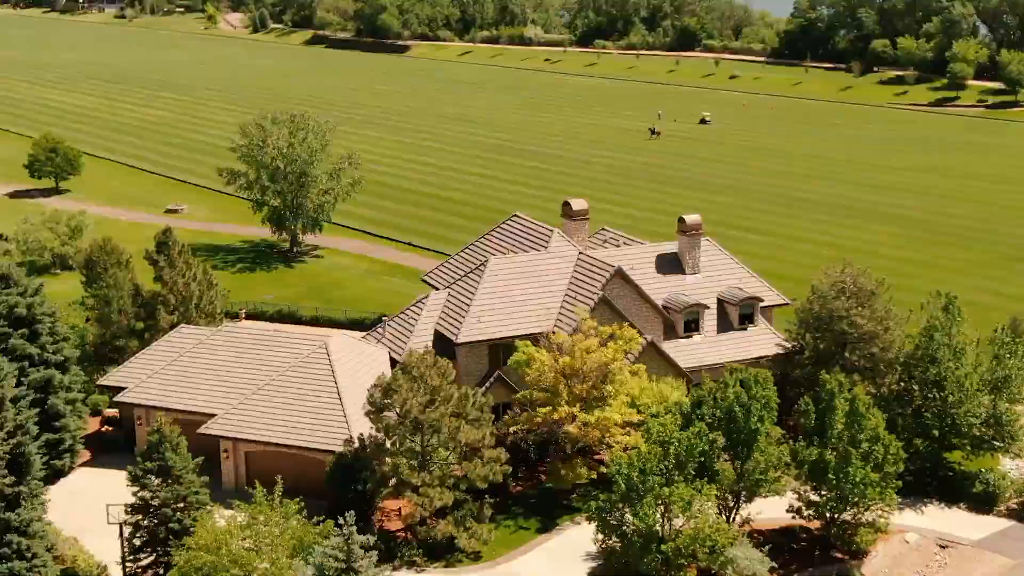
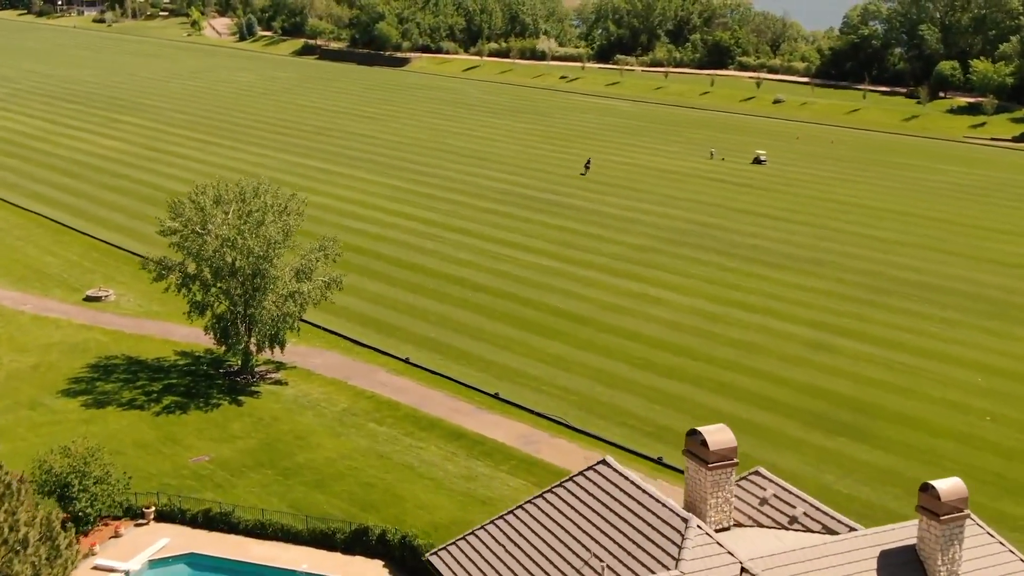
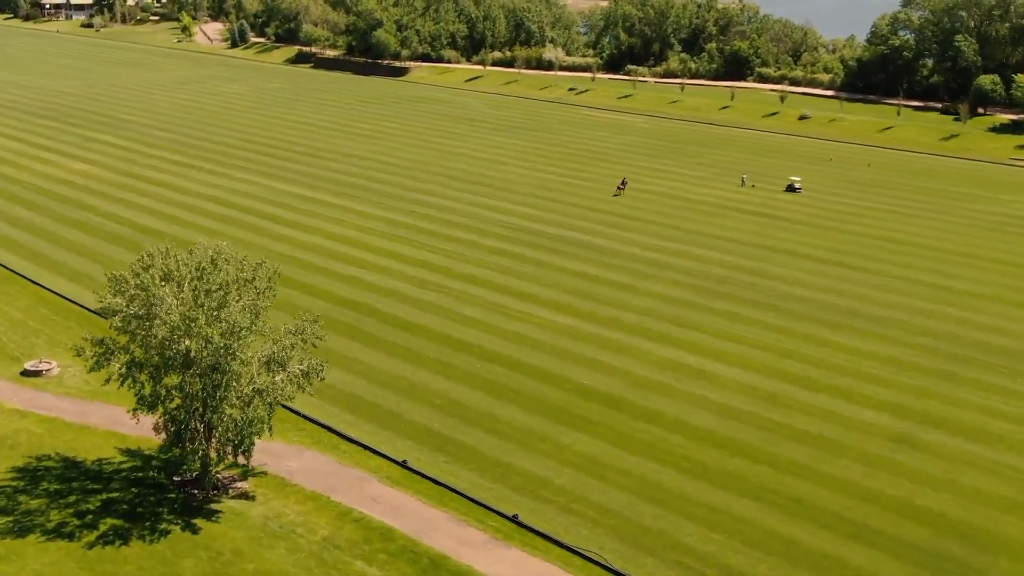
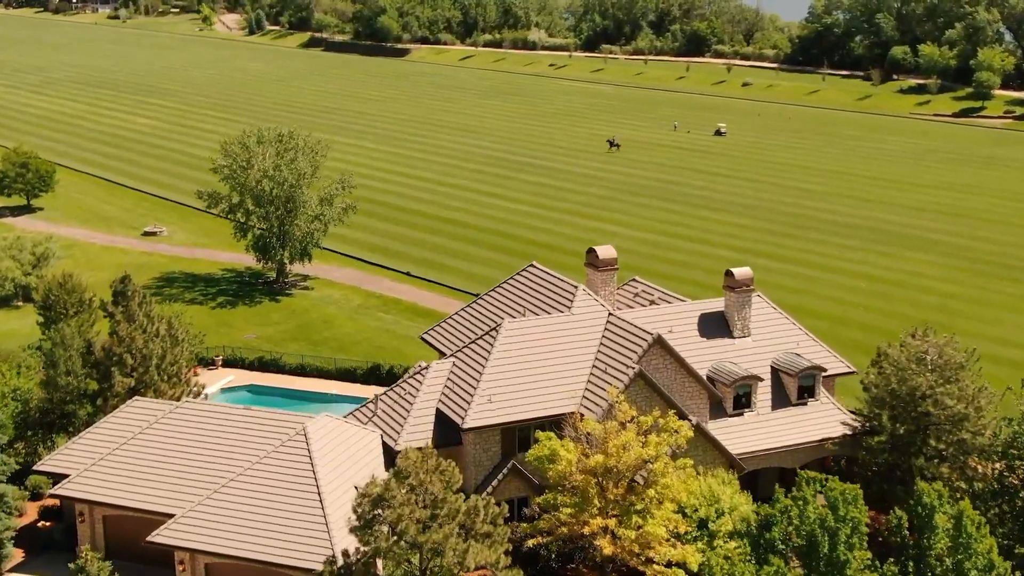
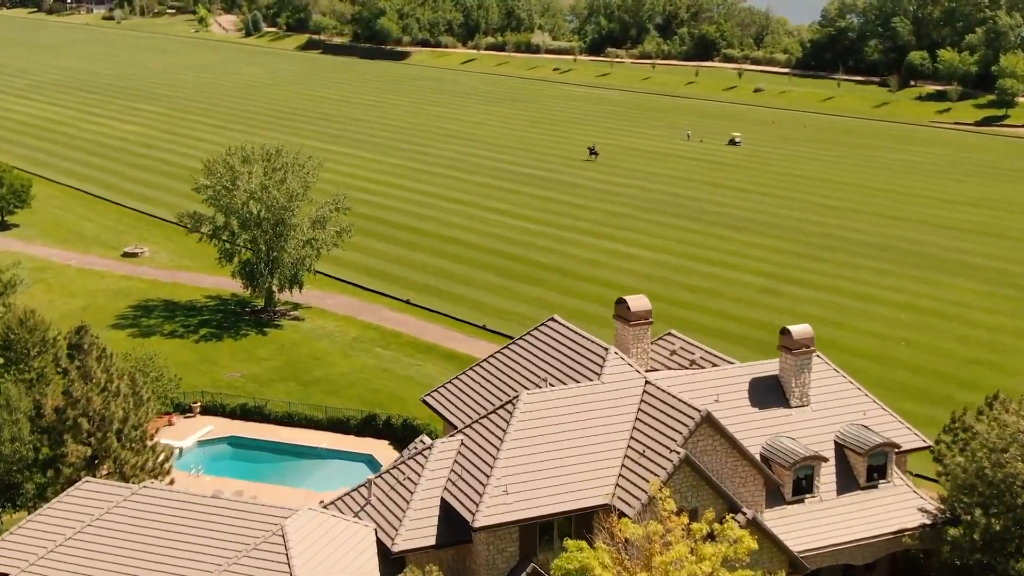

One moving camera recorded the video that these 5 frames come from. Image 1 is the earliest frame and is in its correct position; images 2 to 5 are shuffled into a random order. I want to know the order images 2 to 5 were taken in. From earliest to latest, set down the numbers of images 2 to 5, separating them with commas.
4, 5, 2, 3
